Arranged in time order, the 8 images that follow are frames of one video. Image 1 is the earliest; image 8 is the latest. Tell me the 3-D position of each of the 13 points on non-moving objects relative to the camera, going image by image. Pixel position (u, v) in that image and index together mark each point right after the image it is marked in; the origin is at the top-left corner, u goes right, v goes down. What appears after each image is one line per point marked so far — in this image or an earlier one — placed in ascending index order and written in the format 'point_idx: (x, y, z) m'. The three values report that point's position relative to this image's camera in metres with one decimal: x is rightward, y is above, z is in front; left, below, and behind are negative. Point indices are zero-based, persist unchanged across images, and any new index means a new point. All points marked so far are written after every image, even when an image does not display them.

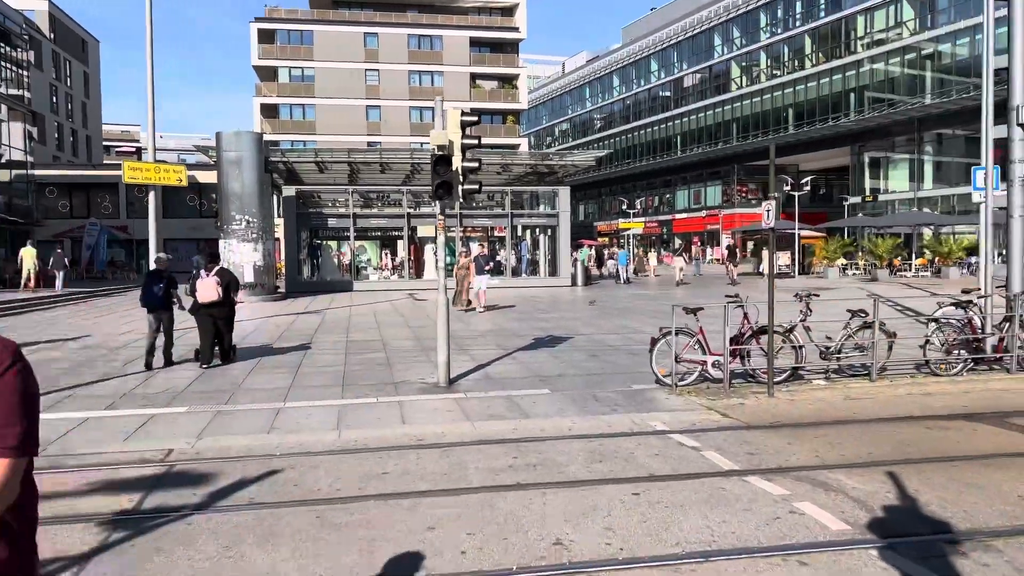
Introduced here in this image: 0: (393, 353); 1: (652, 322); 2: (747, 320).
0: (-1.8, -1.0, +12.2) m
1: (+2.8, -0.7, +15.9) m
2: (+2.7, -0.4, +9.1) m
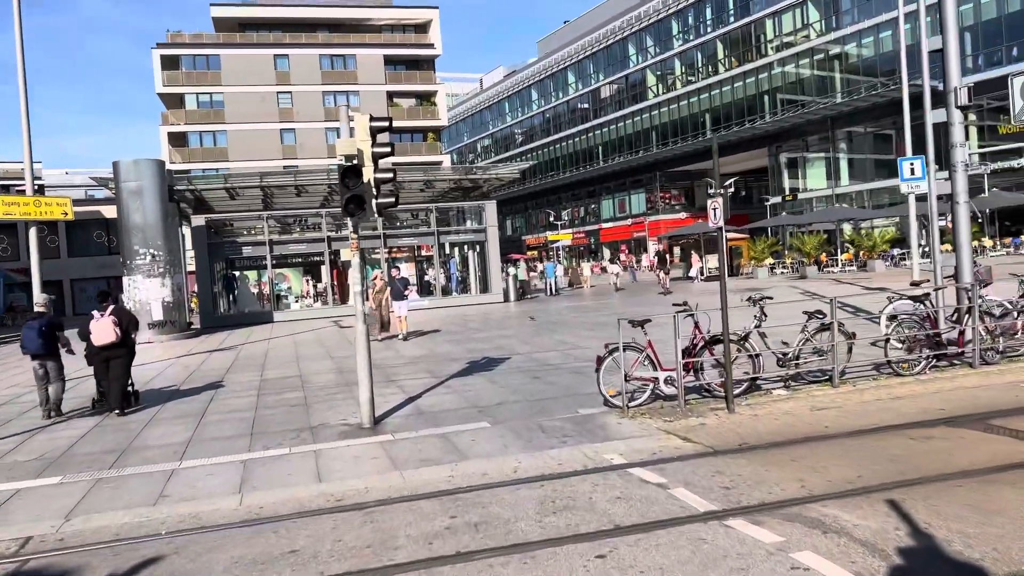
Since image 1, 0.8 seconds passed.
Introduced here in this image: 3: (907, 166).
0: (-2.8, -1.4, +11.0) m
1: (+1.5, -0.9, +15.1) m
2: (+1.9, -0.4, +8.3) m
3: (+8.9, +2.7, +18.0) m
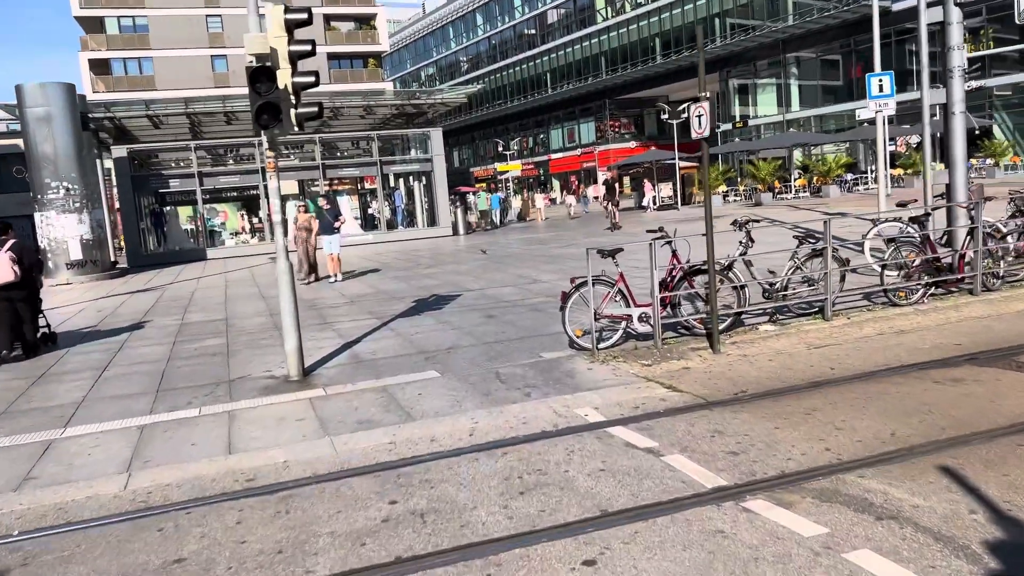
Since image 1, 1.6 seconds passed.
0: (-3.4, -0.6, +9.7) m
1: (+0.7, +0.3, +14.0) m
2: (+1.5, +0.3, +7.2) m
3: (+7.7, +4.4, +17.1) m
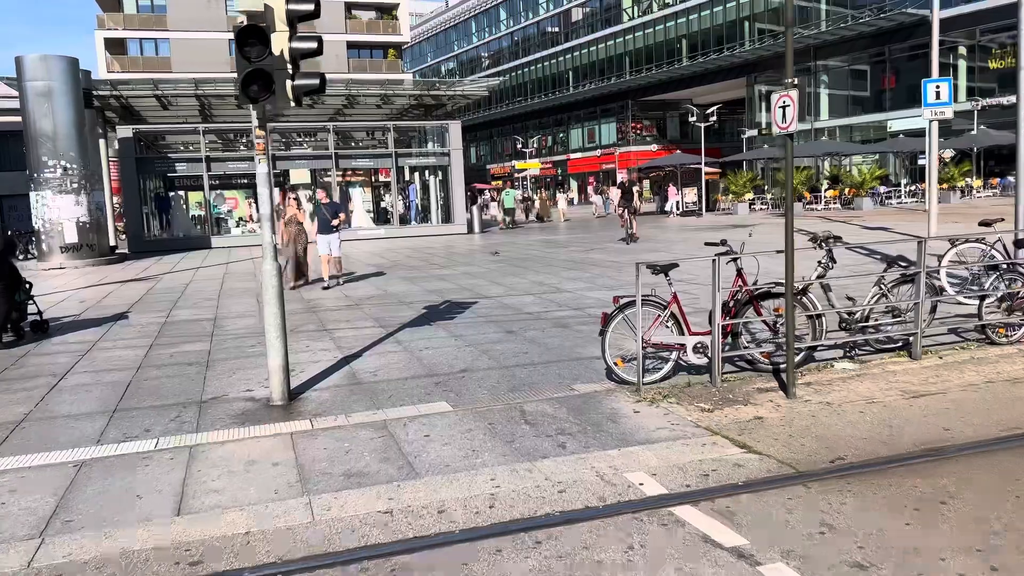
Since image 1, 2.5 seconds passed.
0: (-3.1, -0.6, +8.6) m
1: (+1.0, +0.2, +12.8) m
2: (+1.7, +0.1, +6.0) m
3: (+8.3, +3.9, +15.7) m
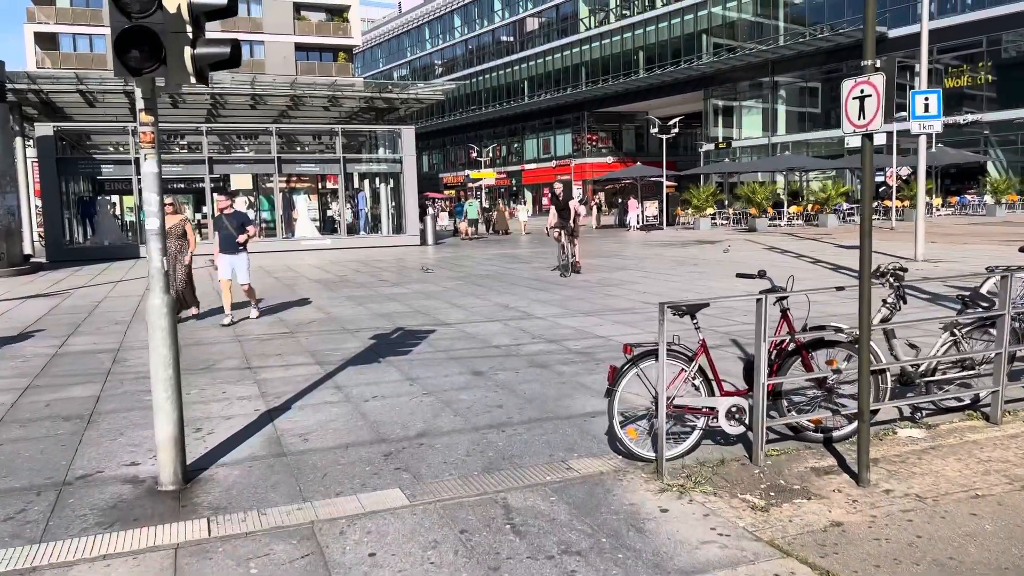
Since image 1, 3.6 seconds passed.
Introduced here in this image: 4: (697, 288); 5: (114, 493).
0: (-3.4, -0.8, +6.9) m
1: (+0.5, -0.2, +11.4) m
2: (+1.6, -0.2, +4.6) m
3: (+7.6, +3.5, +14.8) m
4: (+2.9, 0.0, +12.5) m
5: (-2.2, -1.1, +4.4) m
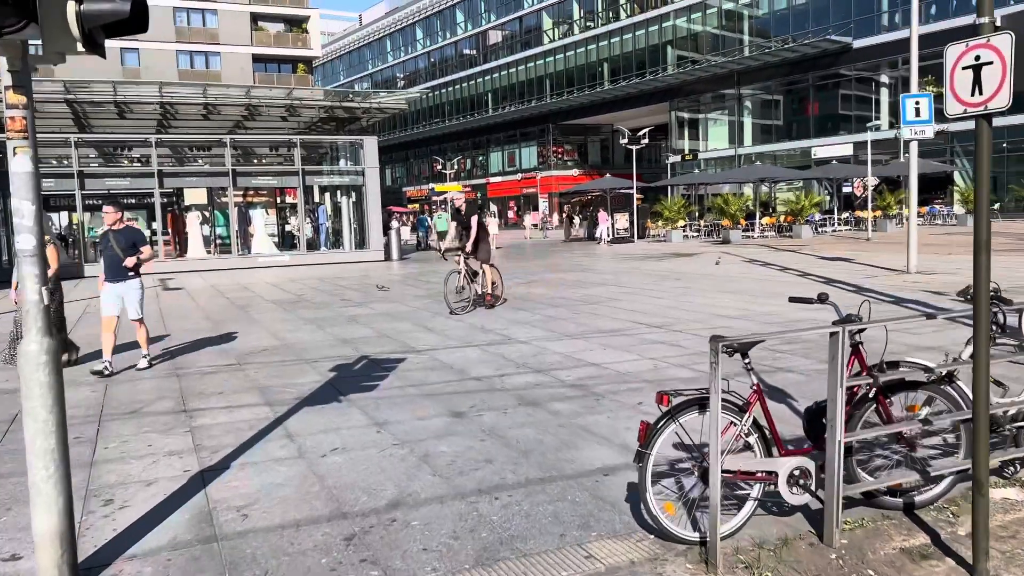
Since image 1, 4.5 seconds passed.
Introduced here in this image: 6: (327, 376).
0: (-3.5, -1.1, +5.6) m
1: (+0.1, -0.4, +10.3) m
2: (+1.6, -0.3, +3.7) m
3: (+7.1, +3.2, +14.1) m
4: (+2.5, -0.2, +11.5) m
5: (-2.2, -1.3, +3.2) m
6: (-1.7, -0.8, +7.5) m
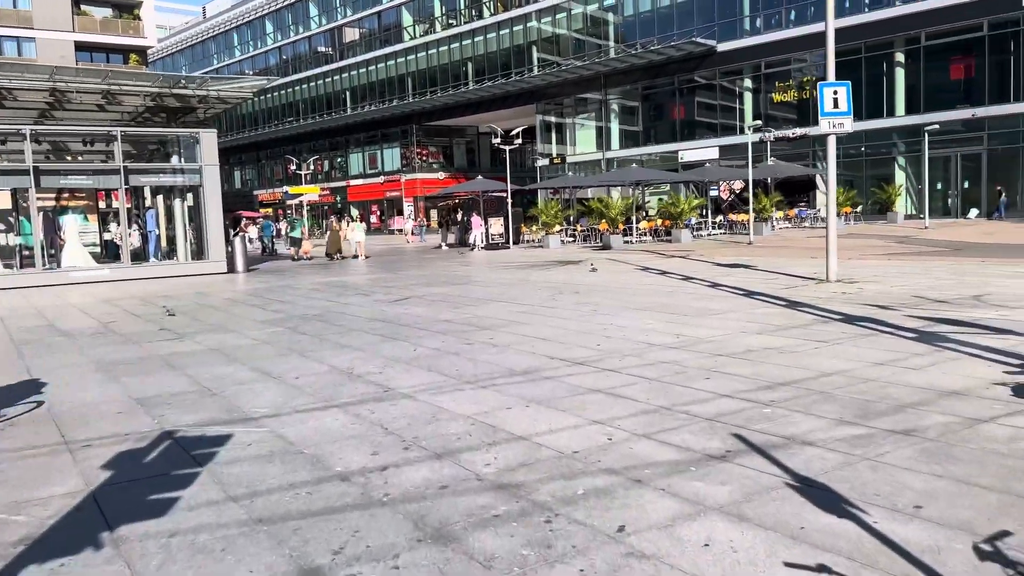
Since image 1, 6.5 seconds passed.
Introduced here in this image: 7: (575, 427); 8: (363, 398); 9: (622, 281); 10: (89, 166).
0: (-3.8, -1.4, +2.5) m
1: (-1.1, -0.7, +7.8) m
2: (+1.5, -0.5, +1.4) m
3: (+5.0, +3.1, +12.7) m
4: (+1.1, -0.5, +9.3) m
5: (-2.1, -1.5, +0.4) m
6: (-2.4, -1.1, +4.7) m
7: (+0.4, -0.9, +5.3) m
8: (-1.2, -0.9, +6.5) m
9: (+2.1, +0.1, +15.5) m
10: (-10.6, +3.1, +19.8) m
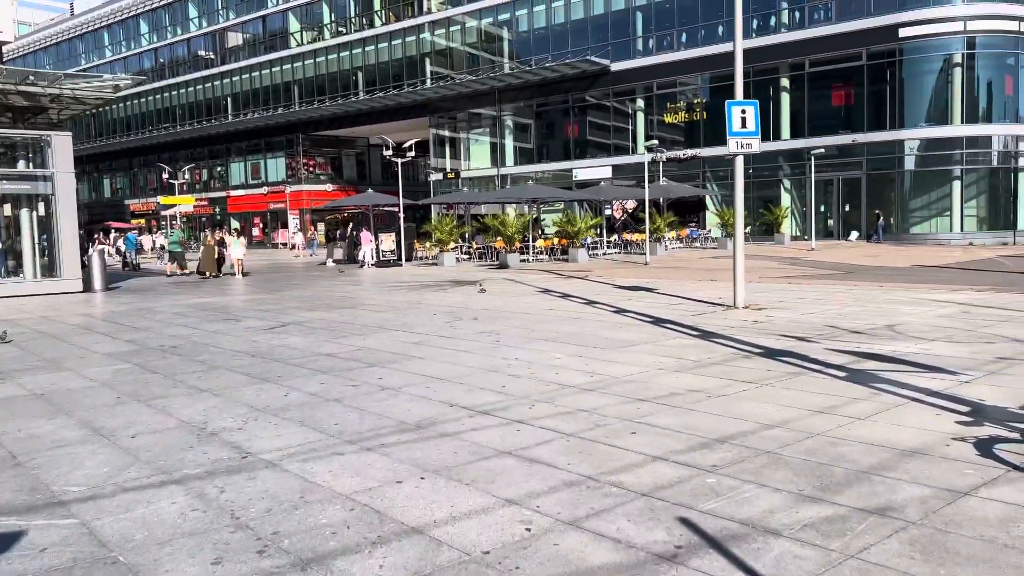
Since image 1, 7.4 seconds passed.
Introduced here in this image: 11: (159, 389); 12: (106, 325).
0: (-4.0, -1.5, +0.9) m
1: (-1.9, -1.0, +6.5) m
2: (+1.5, -0.7, +0.5) m
3: (+3.4, +2.6, +12.2) m
4: (0.0, -0.8, +8.3) m
5: (-2.0, -1.7, -1.0) m
6: (-2.9, -1.3, +3.2) m
7: (-0.2, -1.2, +4.2) m
8: (-1.9, -1.1, +5.1) m
9: (+0.2, -0.3, +14.5) m
10: (-13.0, +2.6, +17.2) m
11: (-3.4, -1.0, +7.7) m
12: (-6.7, -0.6, +13.2) m
